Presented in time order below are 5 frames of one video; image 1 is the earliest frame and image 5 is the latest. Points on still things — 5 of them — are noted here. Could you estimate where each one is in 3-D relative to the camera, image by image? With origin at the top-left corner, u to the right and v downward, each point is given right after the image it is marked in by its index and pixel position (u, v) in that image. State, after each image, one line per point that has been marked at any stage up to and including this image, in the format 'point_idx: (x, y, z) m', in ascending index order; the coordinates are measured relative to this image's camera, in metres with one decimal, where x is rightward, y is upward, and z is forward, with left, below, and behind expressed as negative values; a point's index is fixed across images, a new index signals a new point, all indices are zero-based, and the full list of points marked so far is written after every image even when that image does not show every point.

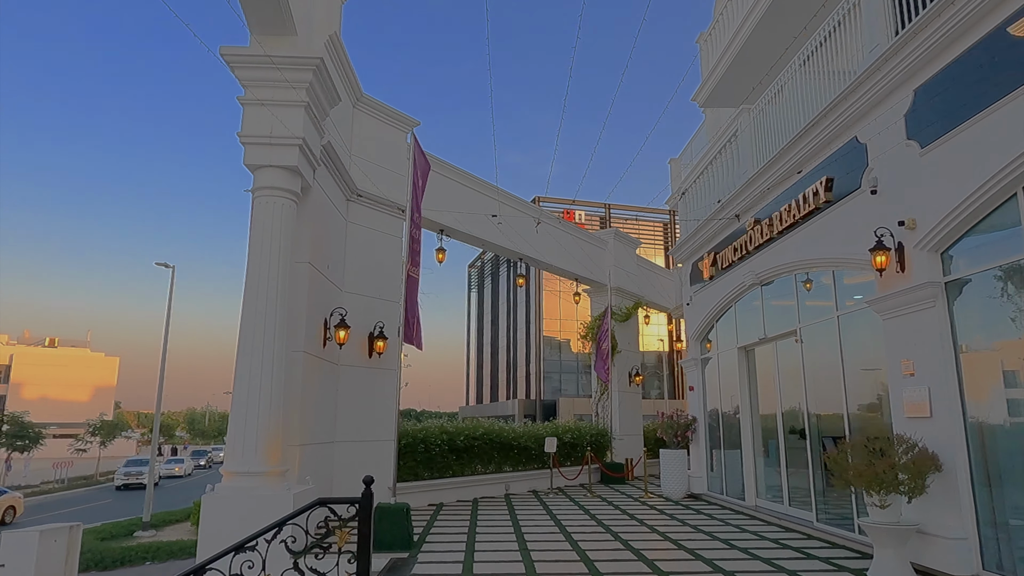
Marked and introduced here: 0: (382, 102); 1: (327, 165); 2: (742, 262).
0: (-1.8, +2.6, +9.1) m
1: (-2.1, +1.4, +7.6) m
2: (+3.1, +0.3, +8.9) m
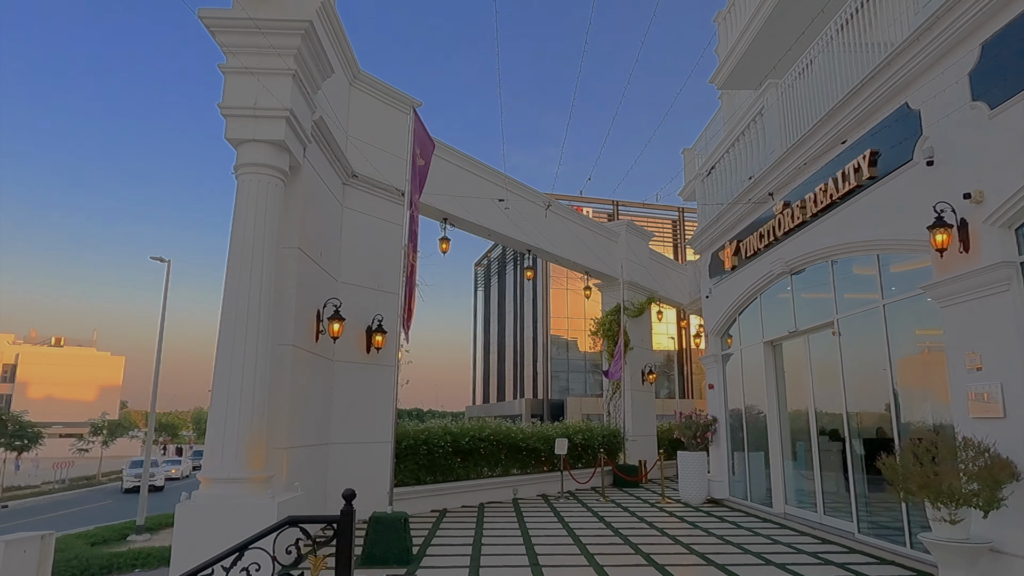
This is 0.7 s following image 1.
0: (-1.7, +2.7, +8.5) m
1: (-2.0, +1.5, +7.0) m
2: (+3.2, +0.5, +8.2) m
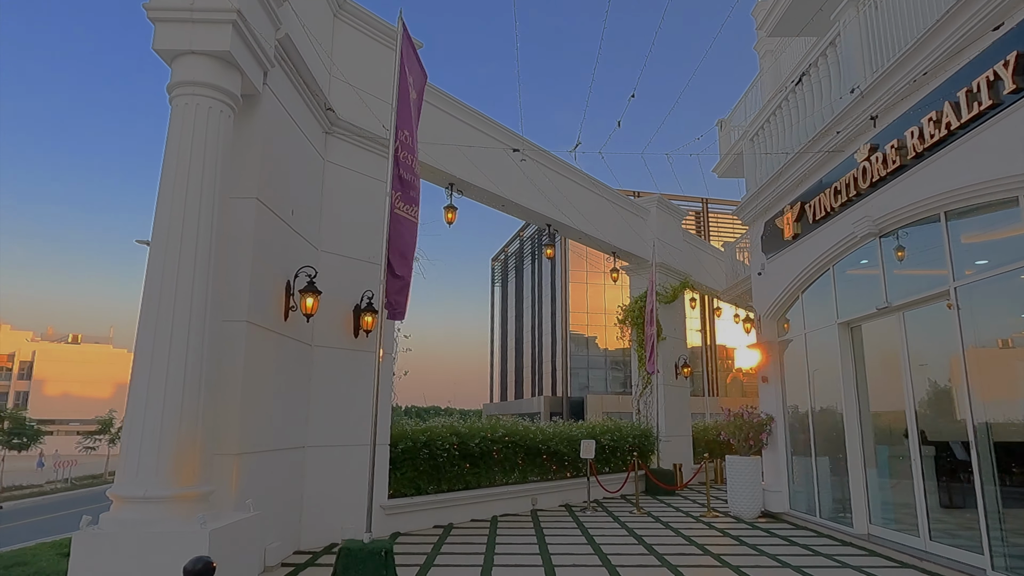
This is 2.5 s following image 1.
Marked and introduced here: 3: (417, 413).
0: (-1.5, +3.0, +7.1) m
1: (-1.9, +1.8, +5.5) m
2: (+3.4, +0.8, +6.7) m
3: (-1.3, -1.7, +9.1) m
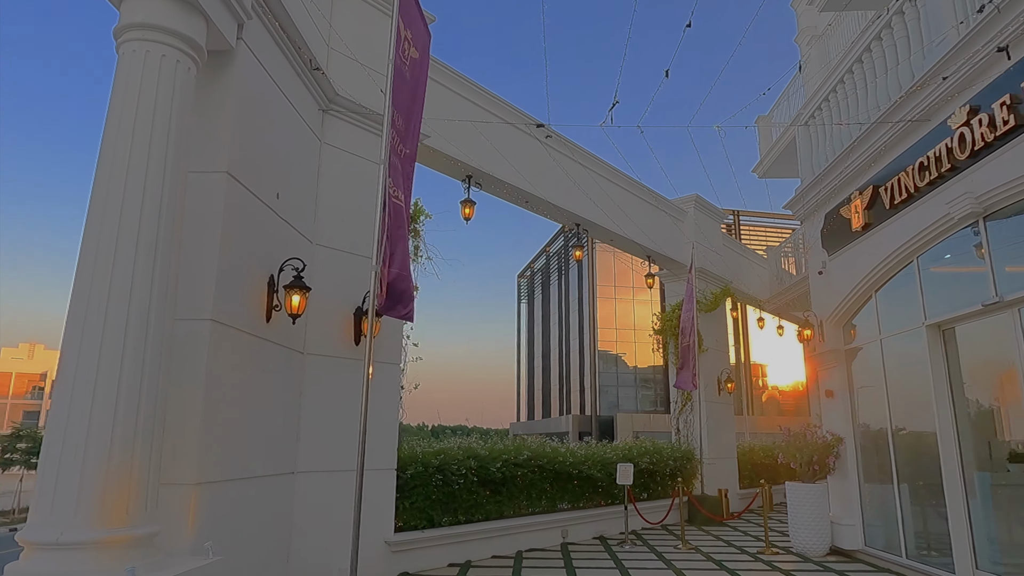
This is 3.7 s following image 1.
0: (-1.3, +3.0, +6.3) m
1: (-1.7, +1.9, +4.7) m
2: (+3.6, +0.8, +5.6) m
3: (-1.0, -1.8, +8.1) m
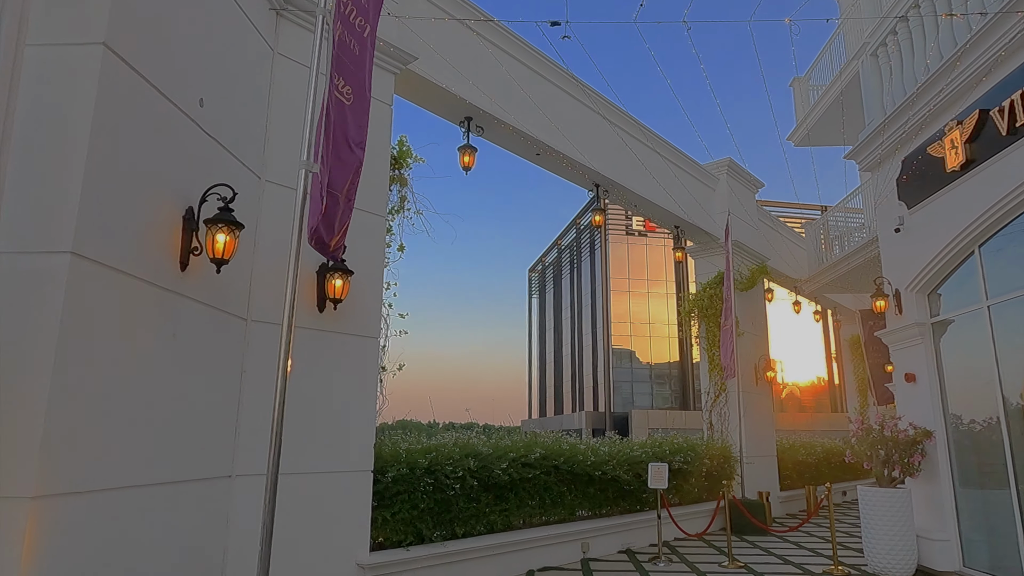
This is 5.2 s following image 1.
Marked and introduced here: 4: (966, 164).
0: (-1.3, +3.3, +5.0) m
1: (-1.7, +2.2, +3.4) m
2: (+3.6, +1.2, +4.2) m
3: (-0.9, -1.4, +6.8) m
4: (+3.6, +1.0, +5.3) m
